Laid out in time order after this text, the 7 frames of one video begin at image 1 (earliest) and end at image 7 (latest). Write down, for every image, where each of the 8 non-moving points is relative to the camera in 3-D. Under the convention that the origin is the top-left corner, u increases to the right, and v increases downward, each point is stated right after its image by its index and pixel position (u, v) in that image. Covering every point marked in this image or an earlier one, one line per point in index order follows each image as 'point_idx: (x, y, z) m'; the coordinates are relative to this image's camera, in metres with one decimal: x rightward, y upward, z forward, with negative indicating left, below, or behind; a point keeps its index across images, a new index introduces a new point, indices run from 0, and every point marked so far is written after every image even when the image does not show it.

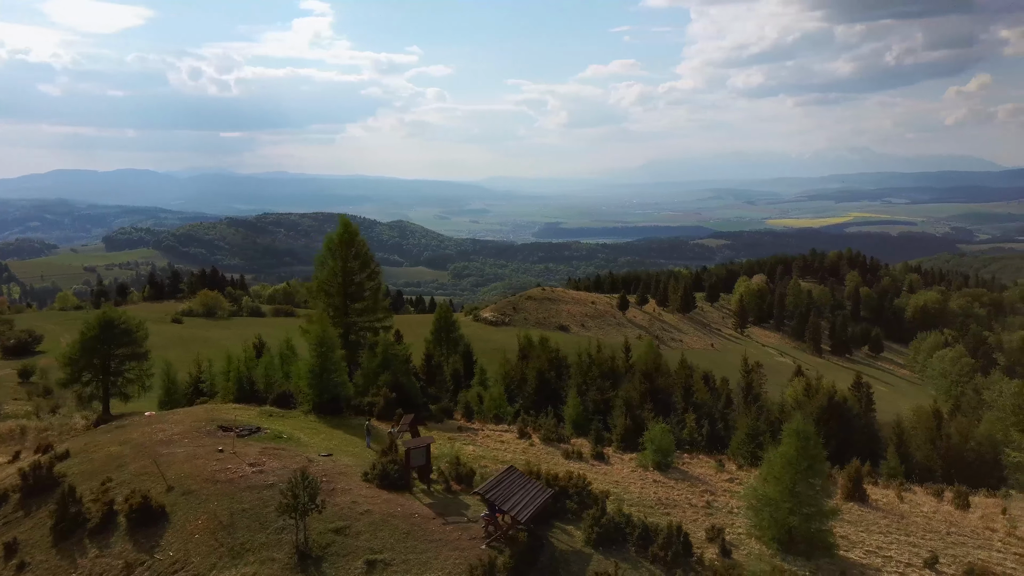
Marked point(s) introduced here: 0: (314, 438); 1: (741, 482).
0: (-4.5, -3.4, +18.2) m
1: (+5.4, -4.5, +19.0) m
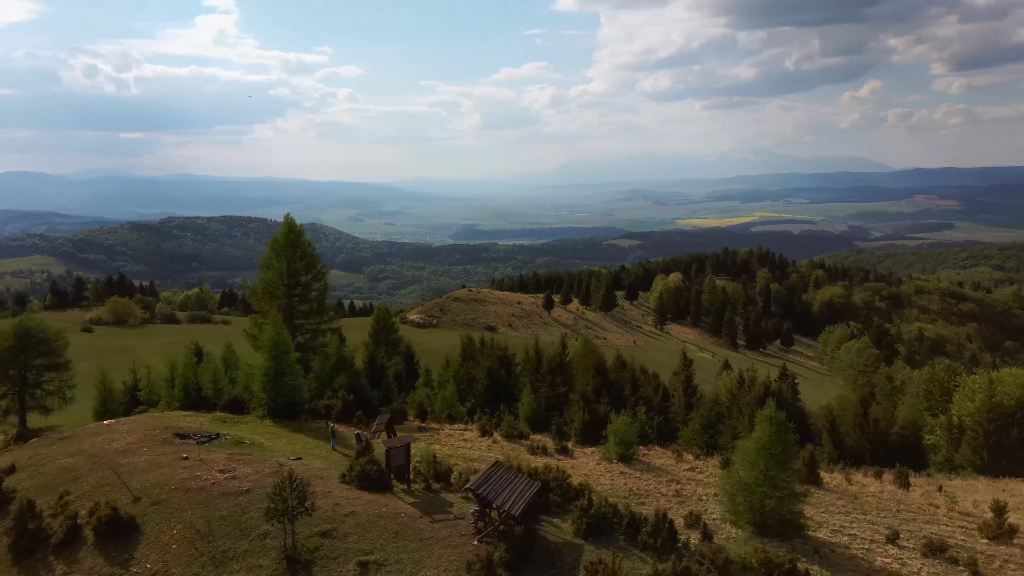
0: (-5.2, -3.4, +17.8) m
1: (+4.6, -4.4, +19.5) m
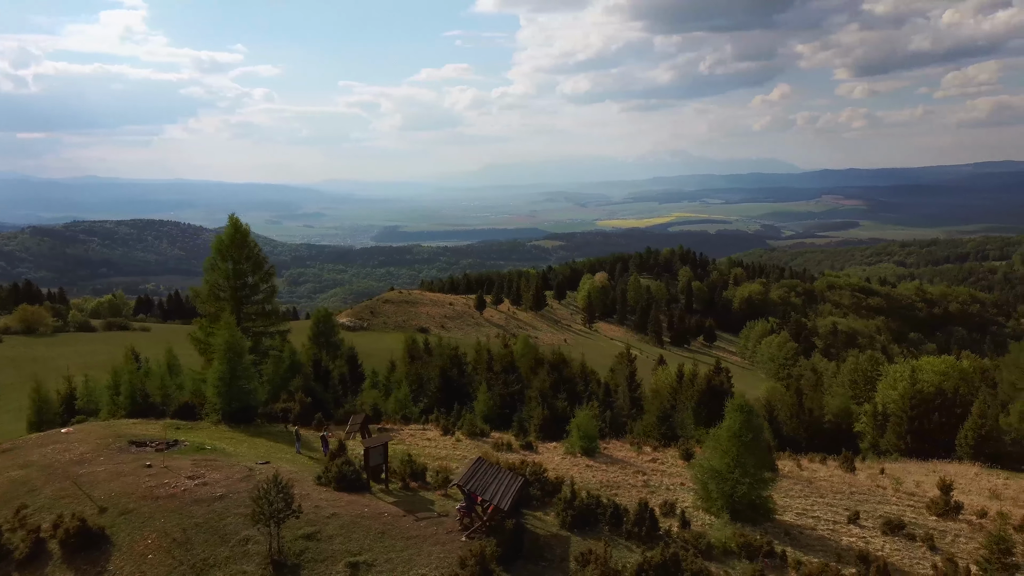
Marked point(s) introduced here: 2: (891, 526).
0: (-5.9, -3.4, +17.3) m
1: (+3.7, -4.2, +19.9) m
2: (+7.2, -4.5, +15.3) m
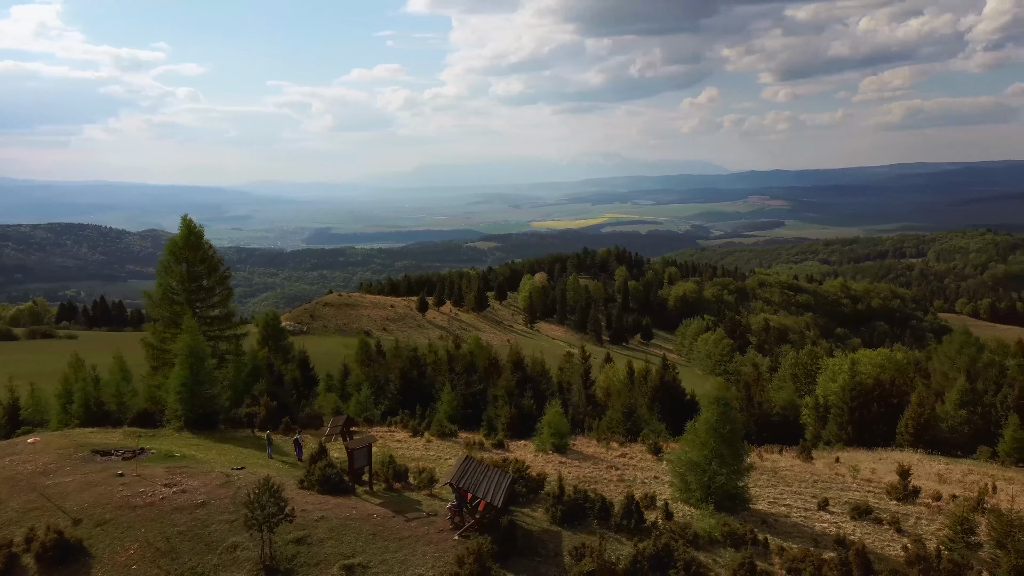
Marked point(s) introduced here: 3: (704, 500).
0: (-6.3, -3.5, +16.8) m
1: (+3.0, -4.2, +20.2) m
2: (+6.8, -4.4, +15.9) m
3: (+3.6, -4.0, +15.1) m
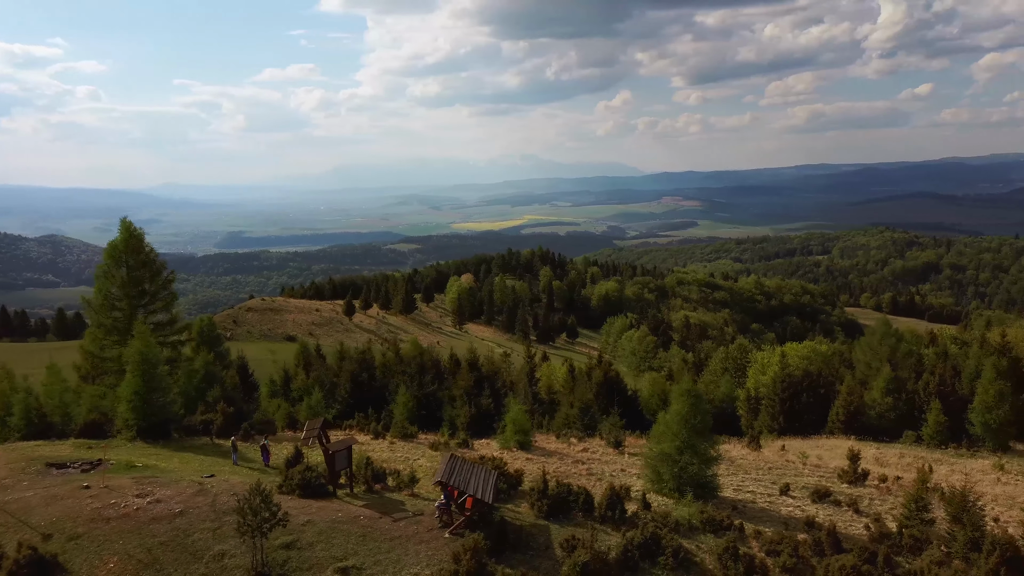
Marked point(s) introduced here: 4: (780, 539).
0: (-6.9, -3.5, +16.3) m
1: (+2.1, -4.1, +20.6) m
2: (+6.3, -4.3, +16.7) m
3: (+3.2, -3.9, +15.5) m
4: (+4.5, -4.2, +13.4) m
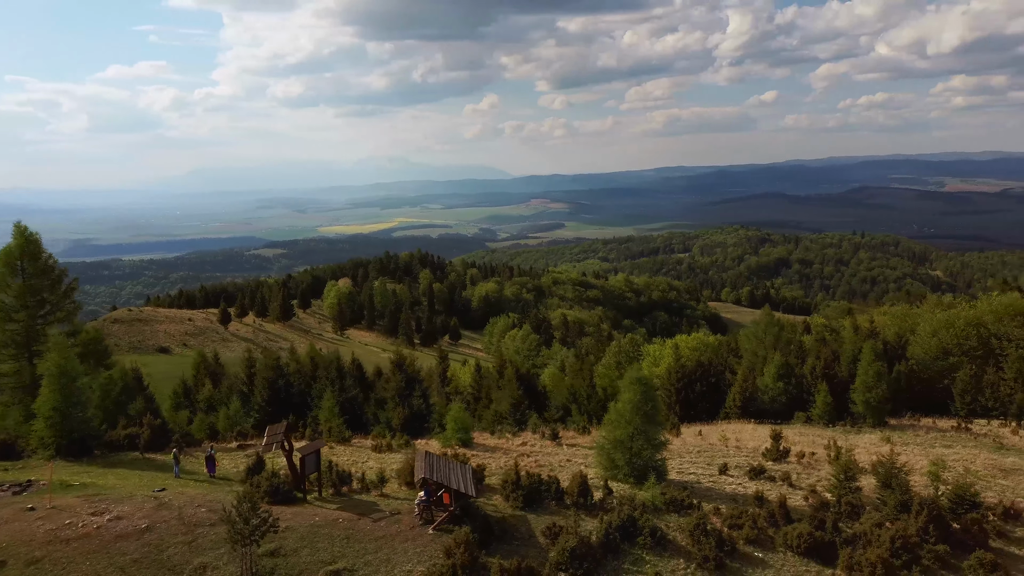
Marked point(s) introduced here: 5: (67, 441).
0: (-7.7, -3.7, +15.4) m
1: (+0.5, -4.0, +21.0) m
2: (+5.3, -4.1, +17.8) m
3: (+2.4, -3.7, +16.1) m
4: (+4.0, -4.0, +14.3) m
5: (-9.8, -3.4, +17.9) m
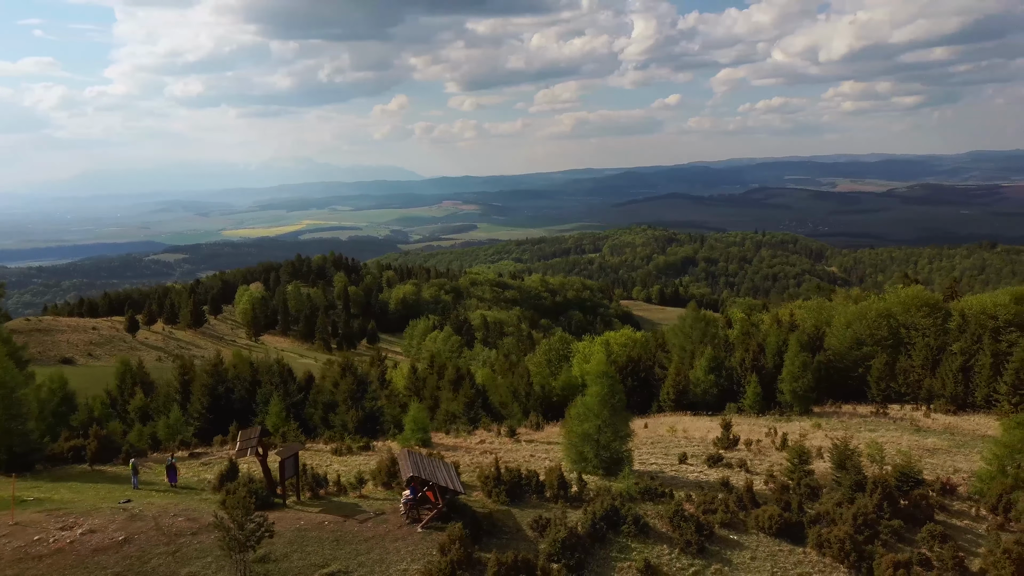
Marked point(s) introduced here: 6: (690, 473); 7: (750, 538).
0: (-8.1, -3.7, +14.6) m
1: (-0.5, -4.0, +21.1) m
2: (+4.5, -3.9, +18.4) m
3: (+1.8, -3.6, +16.5) m
4: (+3.6, -3.9, +14.8) m
5: (-10.5, -3.5, +16.9) m
6: (+3.8, -4.0, +17.3) m
7: (+4.0, -4.2, +13.7) m
